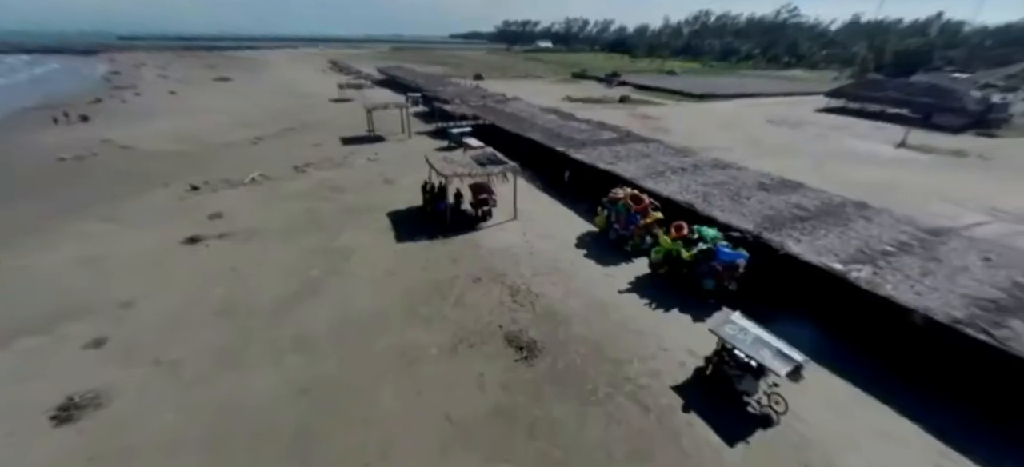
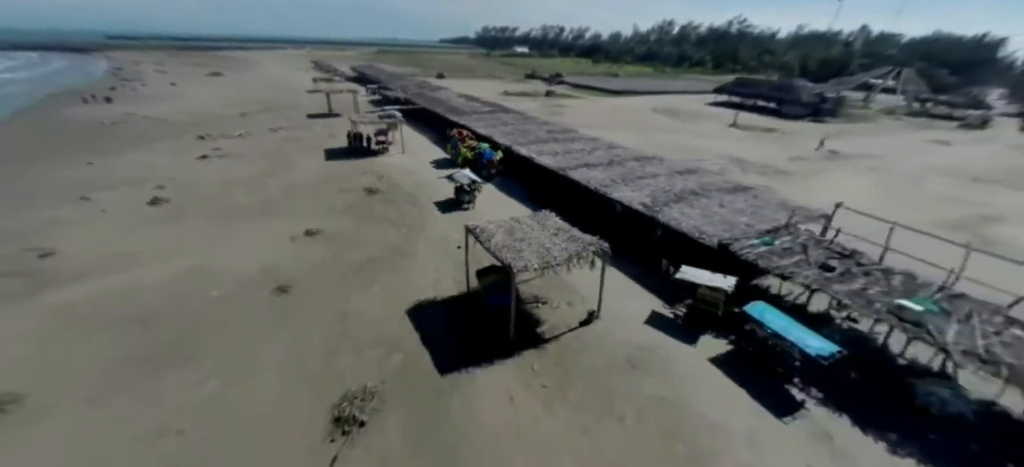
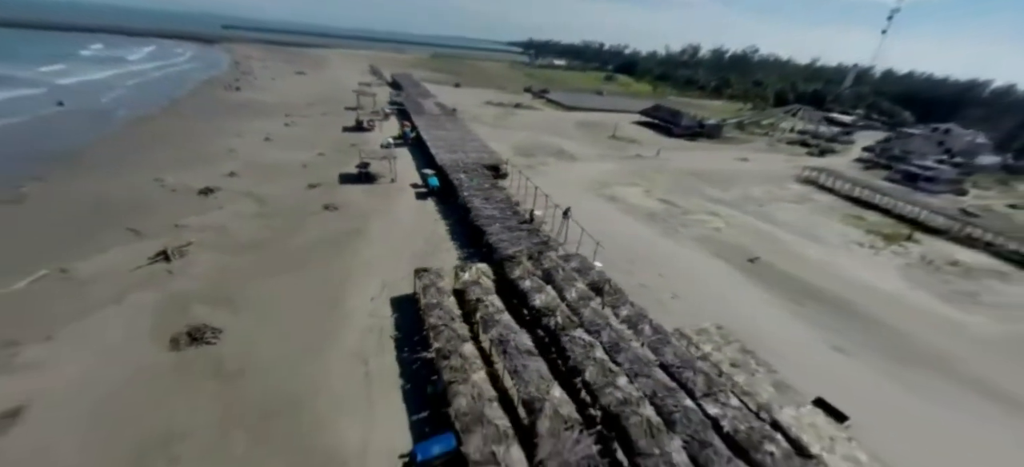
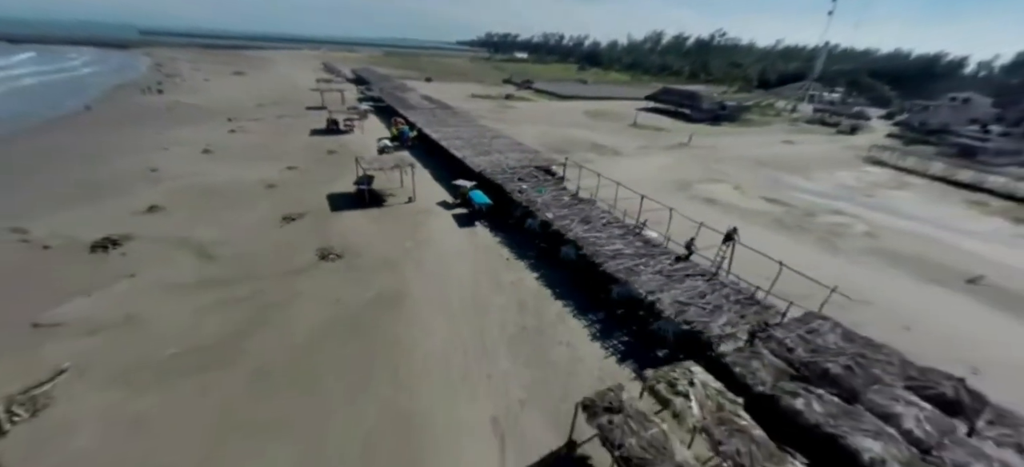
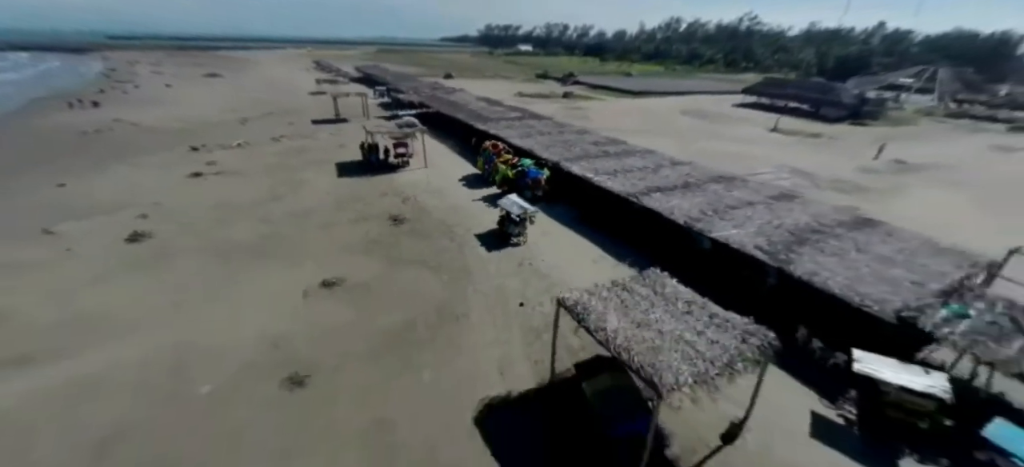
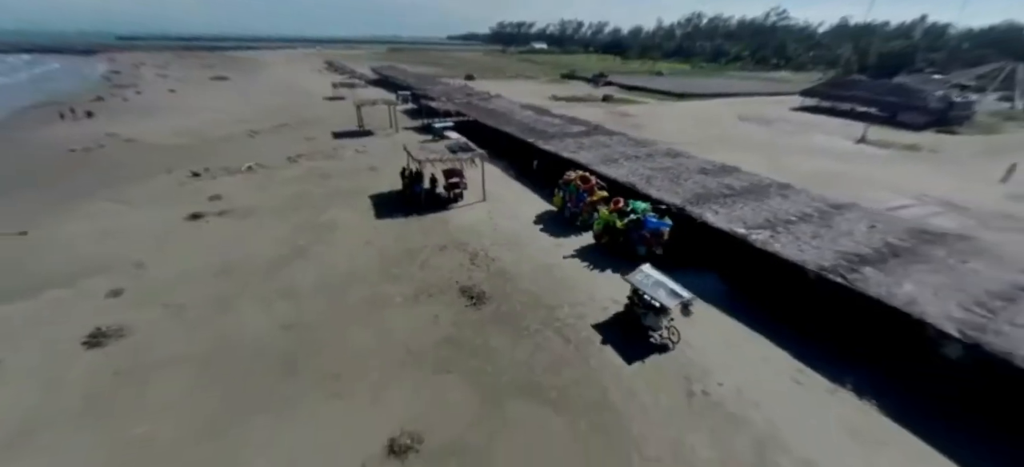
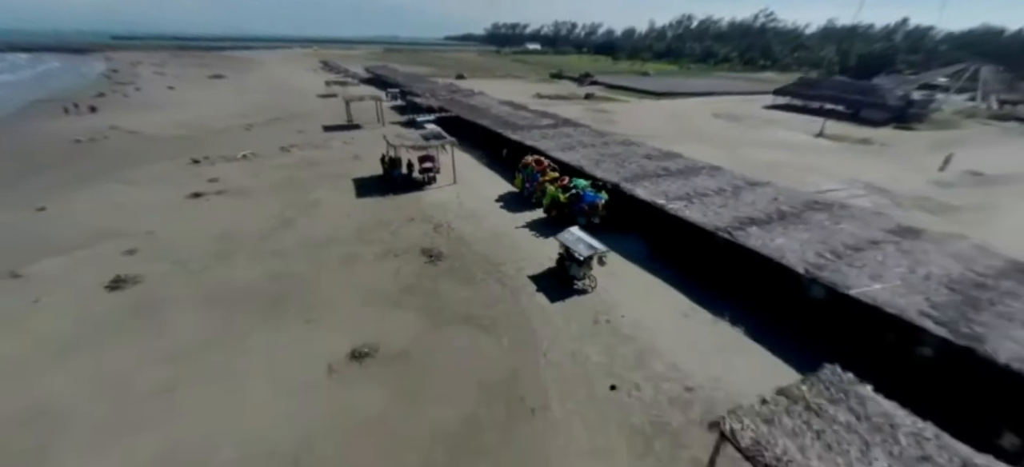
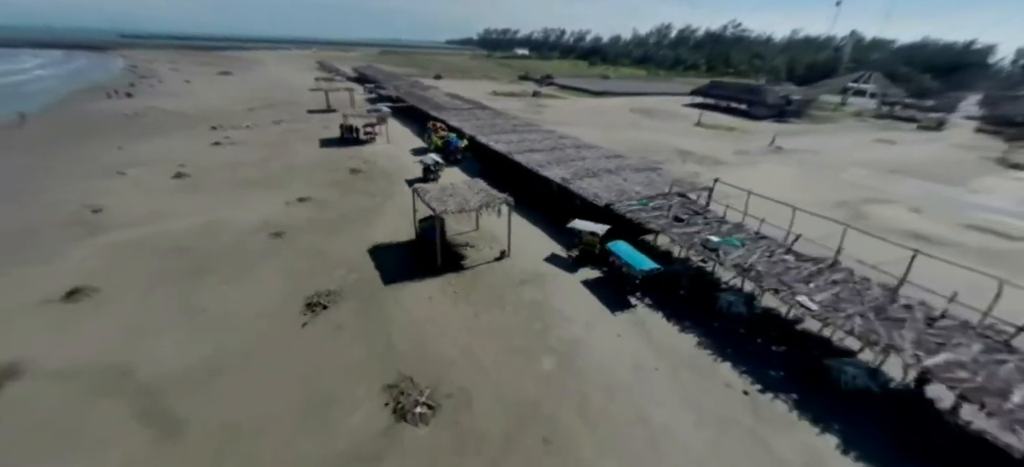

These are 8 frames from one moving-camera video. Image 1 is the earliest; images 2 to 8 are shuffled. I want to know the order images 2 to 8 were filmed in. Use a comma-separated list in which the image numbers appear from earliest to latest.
6, 7, 5, 2, 8, 4, 3
